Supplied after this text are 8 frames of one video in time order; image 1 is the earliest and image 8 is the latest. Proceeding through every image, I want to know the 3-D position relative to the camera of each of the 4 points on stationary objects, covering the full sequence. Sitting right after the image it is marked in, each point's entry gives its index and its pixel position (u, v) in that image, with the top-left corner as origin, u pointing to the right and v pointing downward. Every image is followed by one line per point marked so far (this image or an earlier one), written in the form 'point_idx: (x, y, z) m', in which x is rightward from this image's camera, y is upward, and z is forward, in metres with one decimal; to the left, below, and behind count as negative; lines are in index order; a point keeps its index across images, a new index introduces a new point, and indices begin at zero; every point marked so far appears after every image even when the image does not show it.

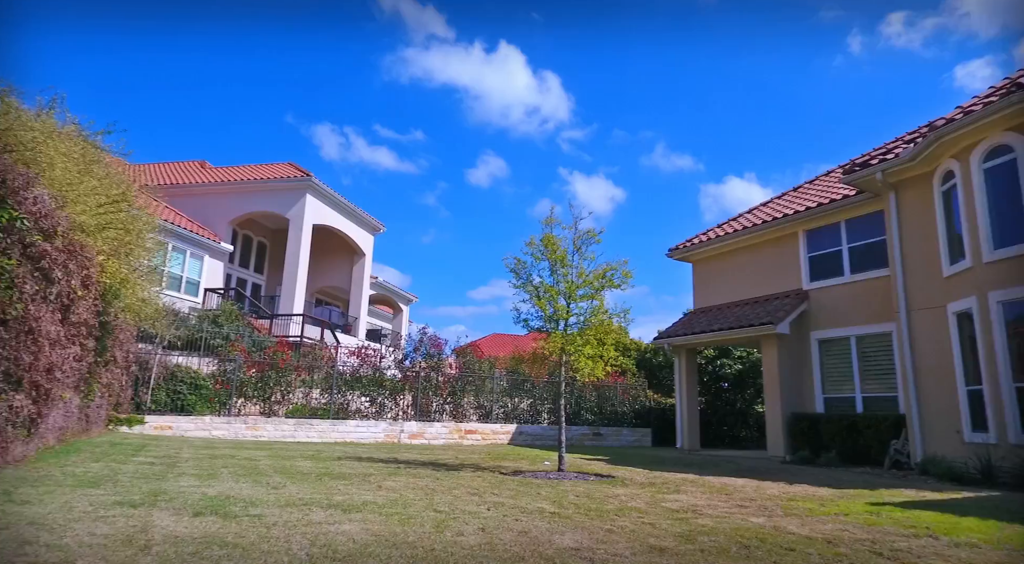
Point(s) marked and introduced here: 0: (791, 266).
0: (+6.9, +0.4, +15.7) m
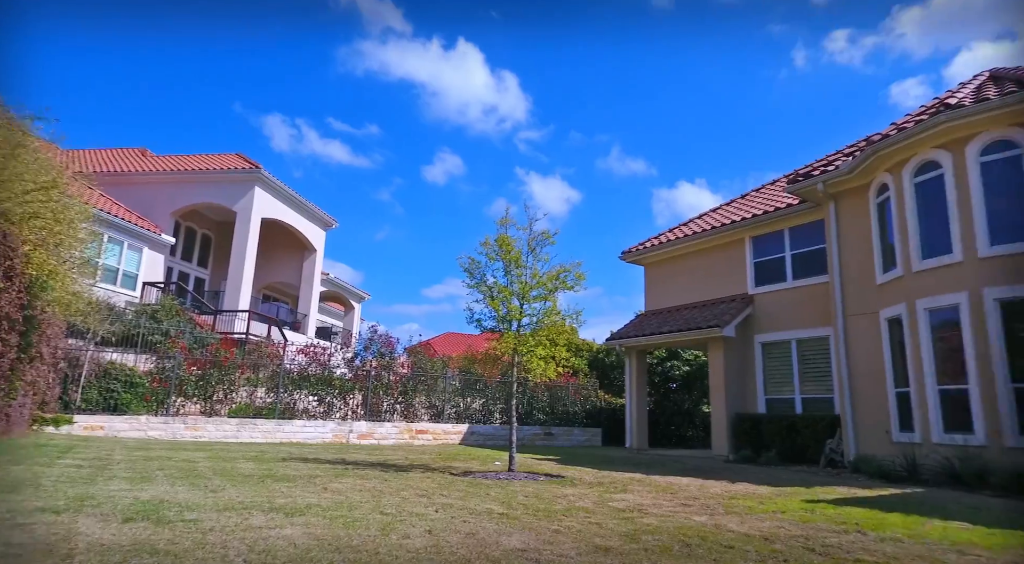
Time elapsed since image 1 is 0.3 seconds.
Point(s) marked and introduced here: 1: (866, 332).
0: (+5.7, +0.3, +16.2) m
1: (+6.9, -1.0, +12.6) m
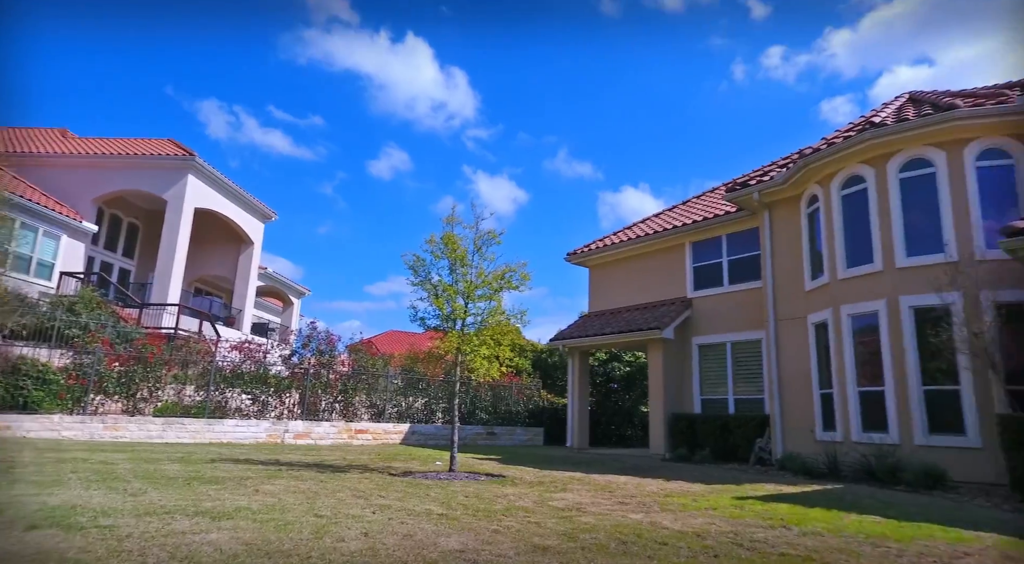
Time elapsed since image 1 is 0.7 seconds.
0: (+4.2, +0.2, +16.7) m
1: (+5.7, -1.1, +13.2) m
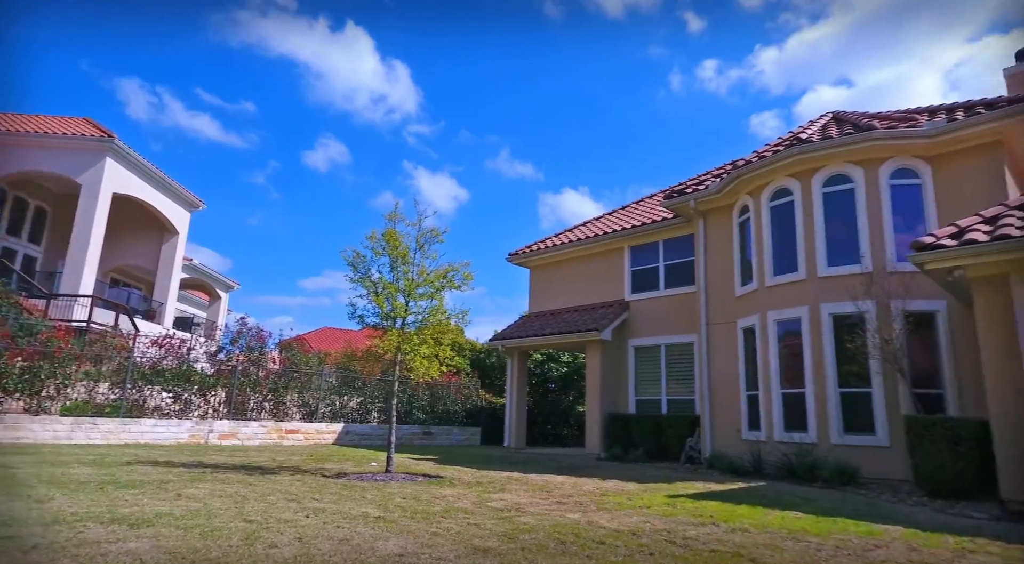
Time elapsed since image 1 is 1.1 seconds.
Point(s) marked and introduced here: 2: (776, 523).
0: (+2.7, +0.1, +17.1) m
1: (+4.5, -1.2, +13.7) m
2: (+2.9, -2.6, +7.2) m
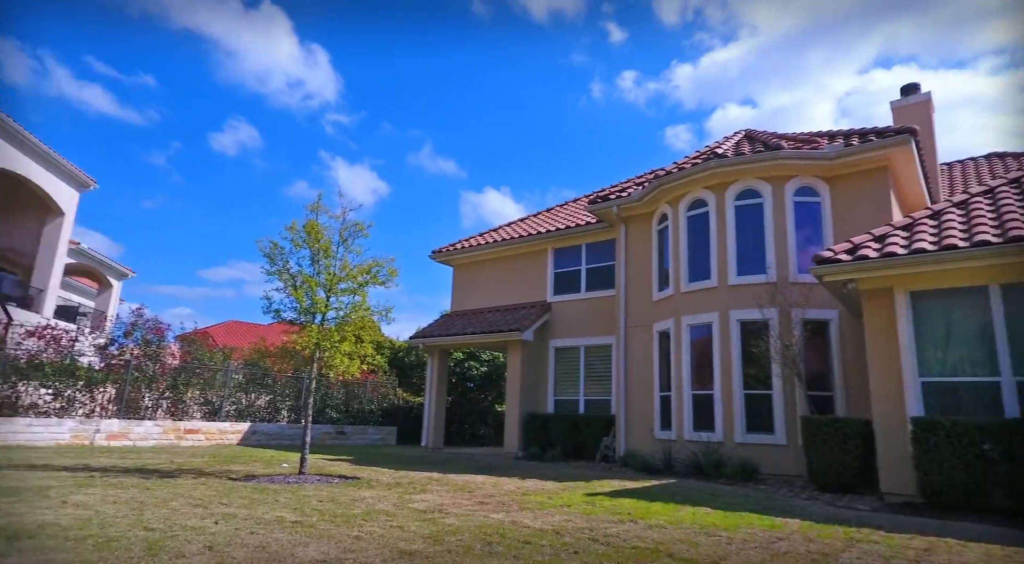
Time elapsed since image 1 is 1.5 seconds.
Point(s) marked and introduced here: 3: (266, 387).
0: (+0.6, +0.1, +17.4) m
1: (+2.8, -1.3, +14.3) m
2: (+2.0, -2.7, +7.6) m
3: (-7.5, -3.2, +19.8) m
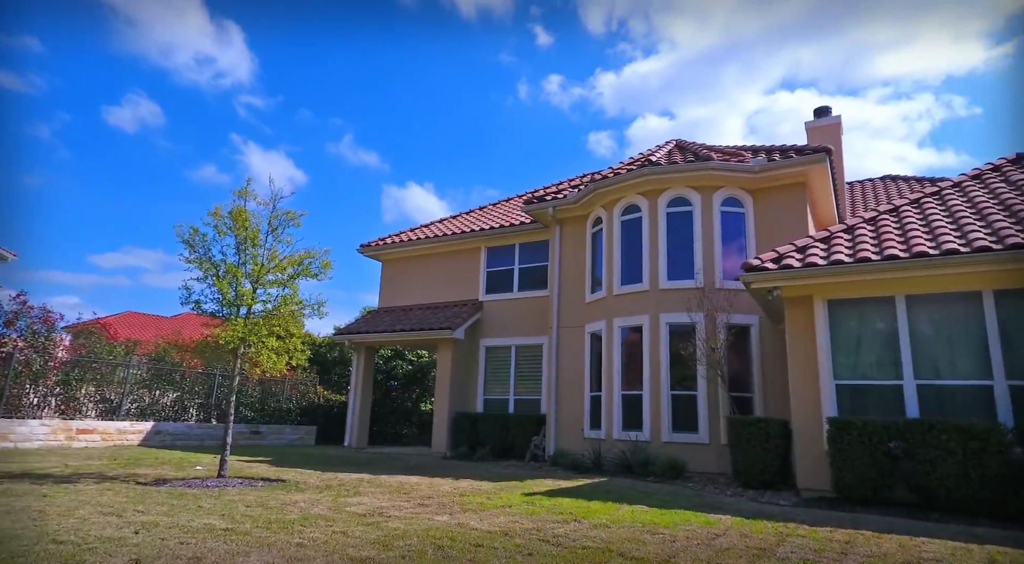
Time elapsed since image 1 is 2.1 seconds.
0: (-1.2, +0.1, +17.3) m
1: (+1.3, -1.3, +14.5) m
2: (+1.4, -2.8, +7.7) m
3: (-9.6, -2.9, +18.7) m
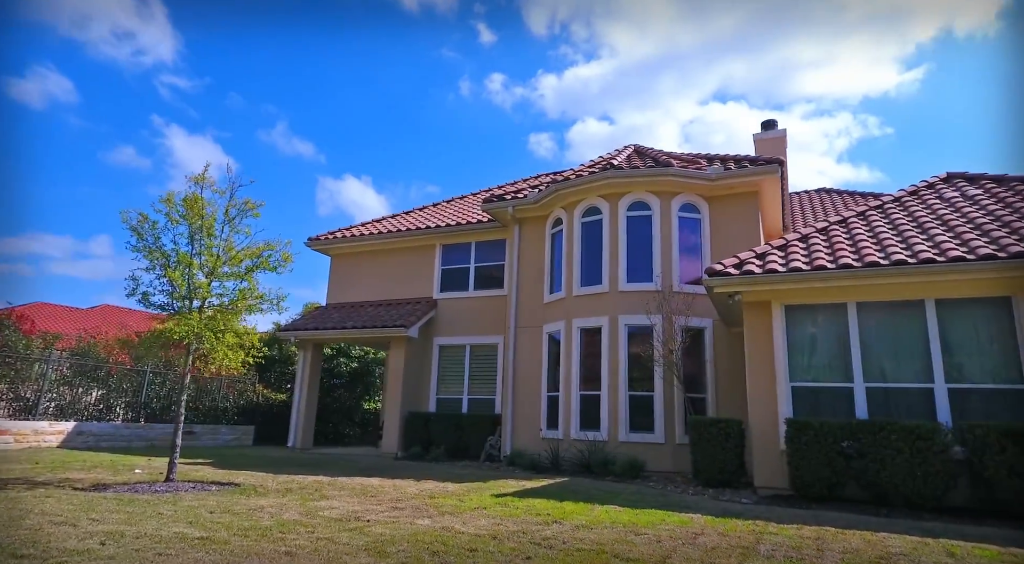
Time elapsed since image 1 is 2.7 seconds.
0: (-2.4, +0.2, +17.0) m
1: (+0.4, -1.4, +14.5) m
2: (+1.1, -2.8, +7.8) m
3: (-11.0, -2.7, +17.5) m
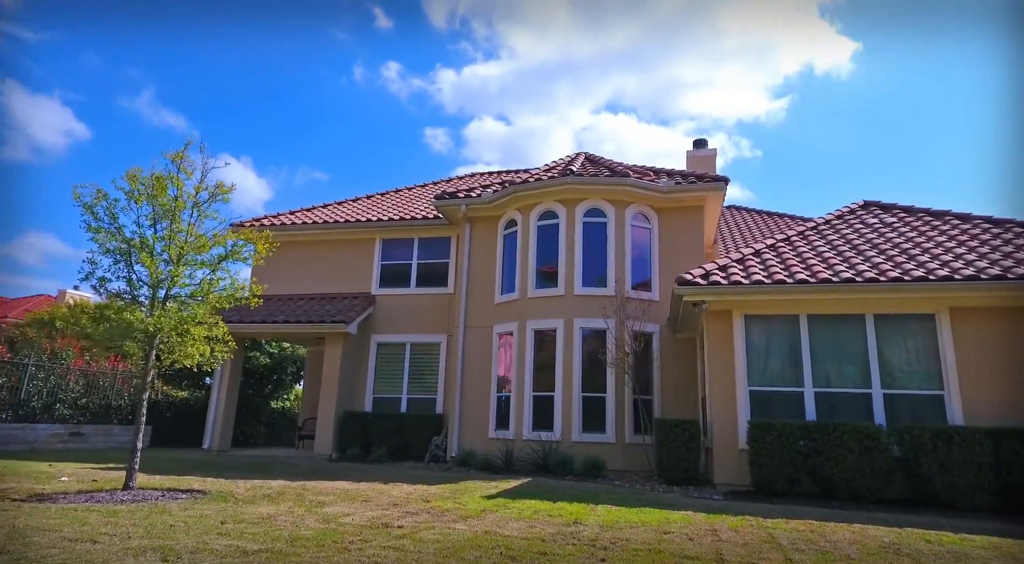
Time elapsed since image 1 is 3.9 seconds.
0: (-3.9, +0.3, +16.3) m
1: (-0.8, -1.3, +14.4) m
2: (+1.2, -2.9, +8.1) m
3: (-12.6, -2.1, +15.0) m
